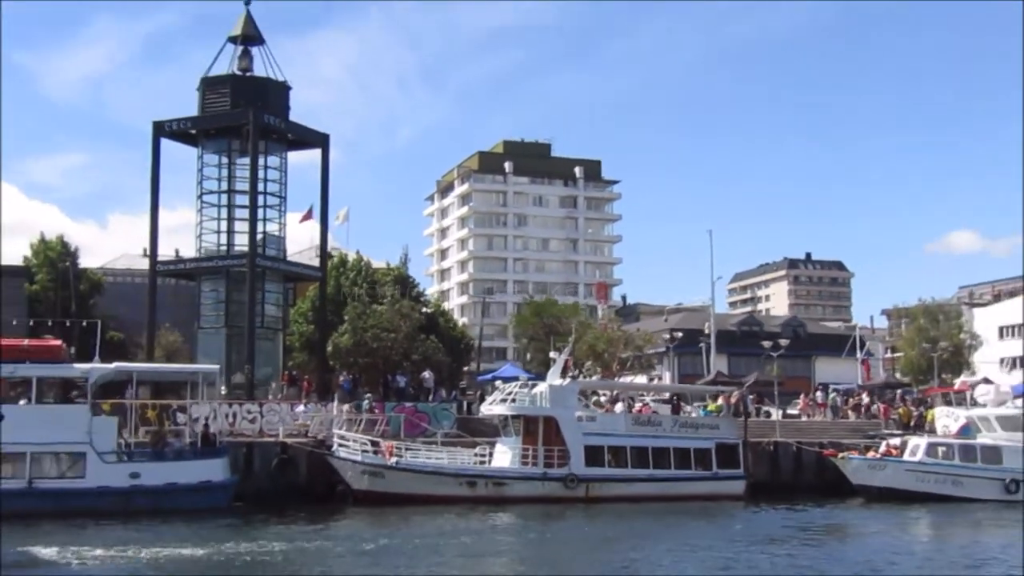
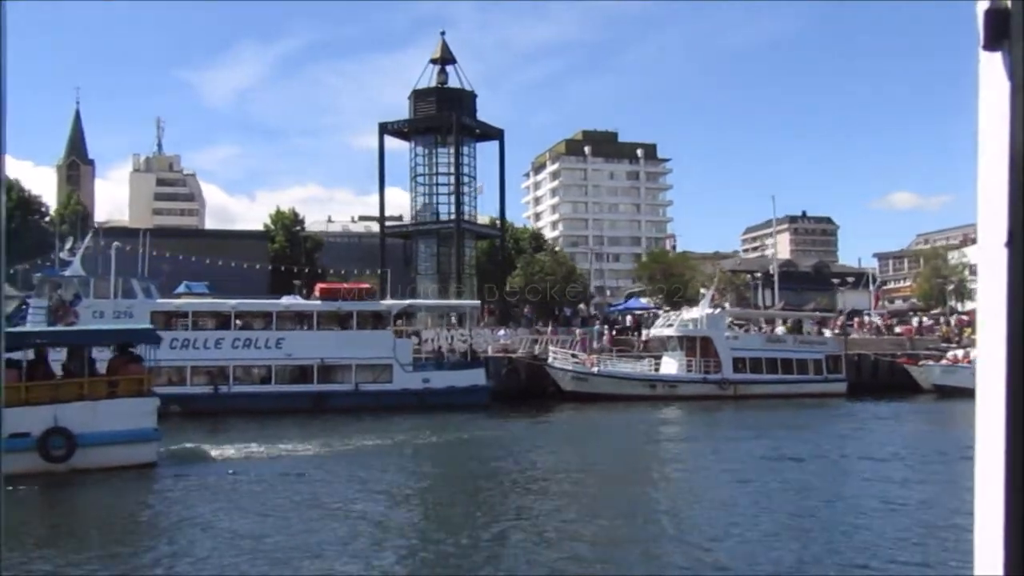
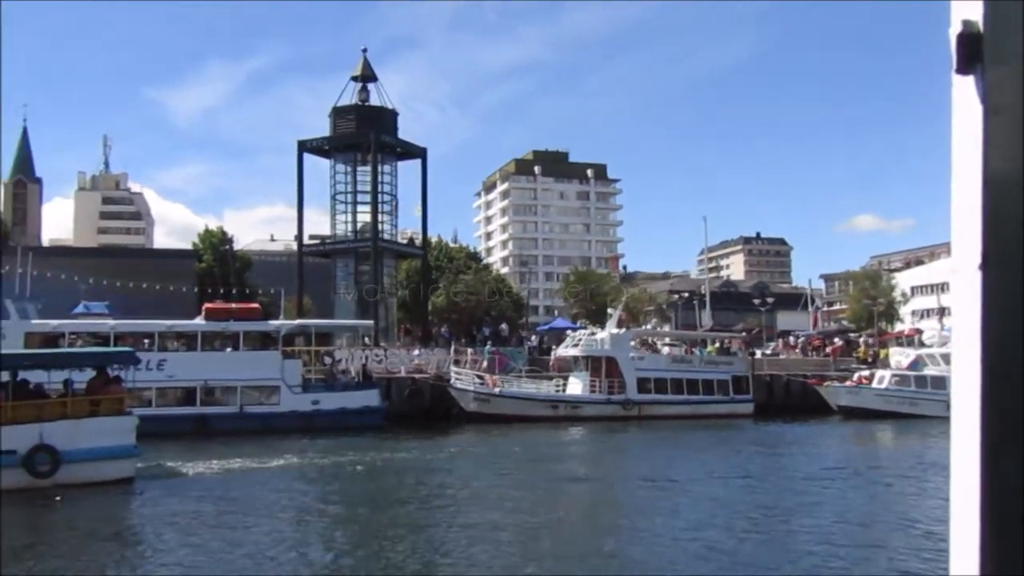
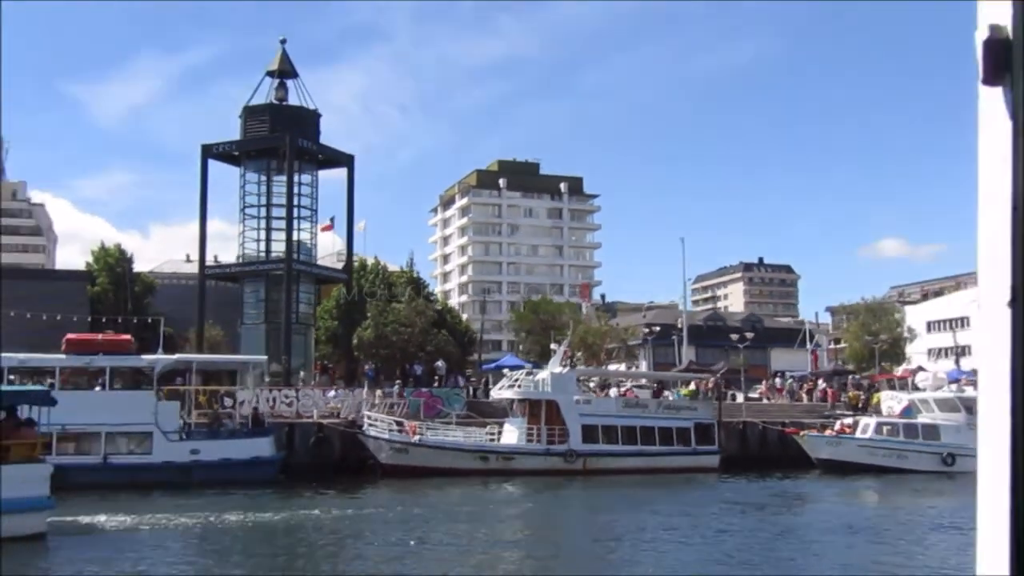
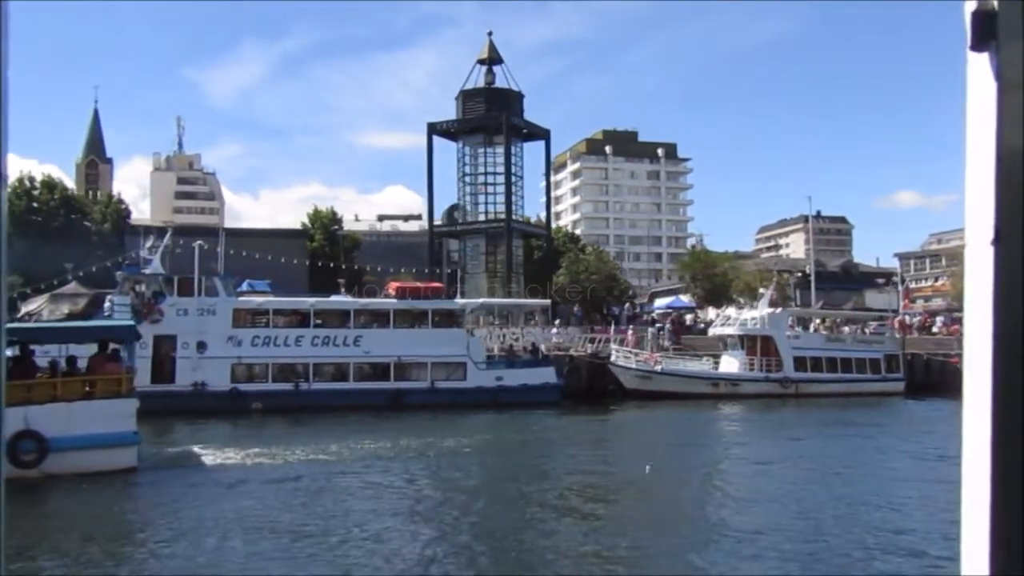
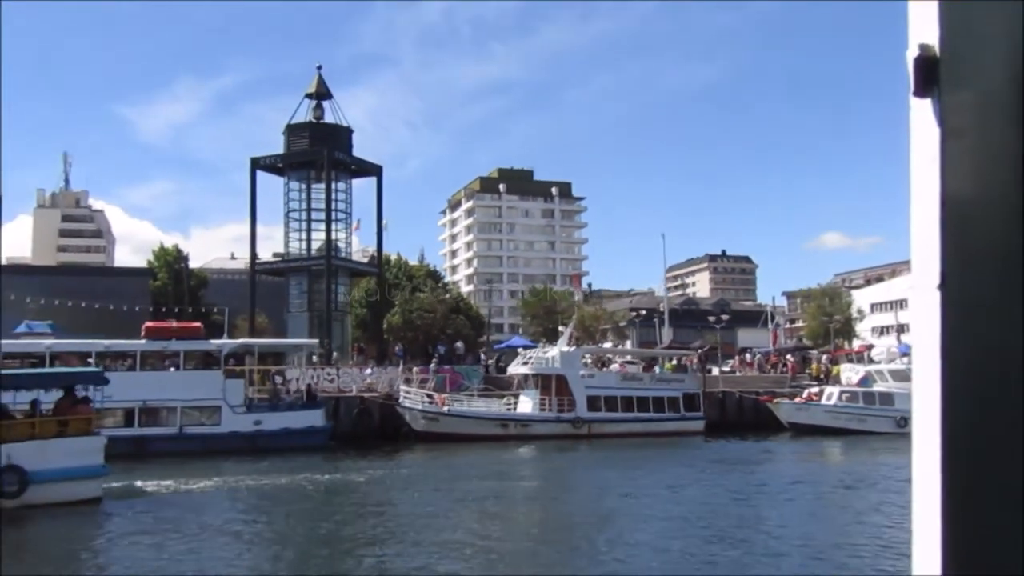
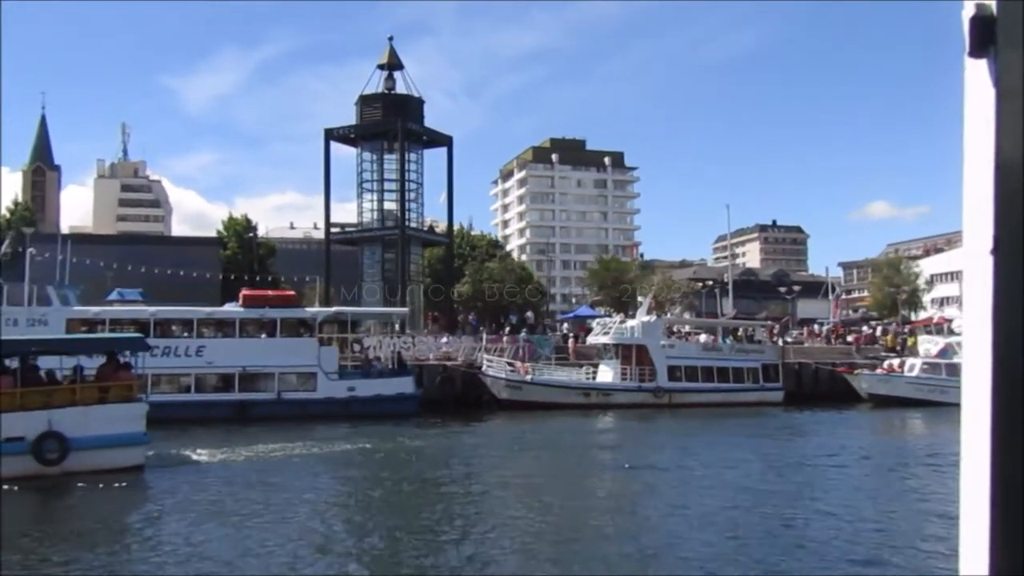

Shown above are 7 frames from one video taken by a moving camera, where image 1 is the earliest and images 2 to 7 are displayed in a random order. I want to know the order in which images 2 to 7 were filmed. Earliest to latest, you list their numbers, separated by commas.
4, 6, 3, 7, 2, 5
